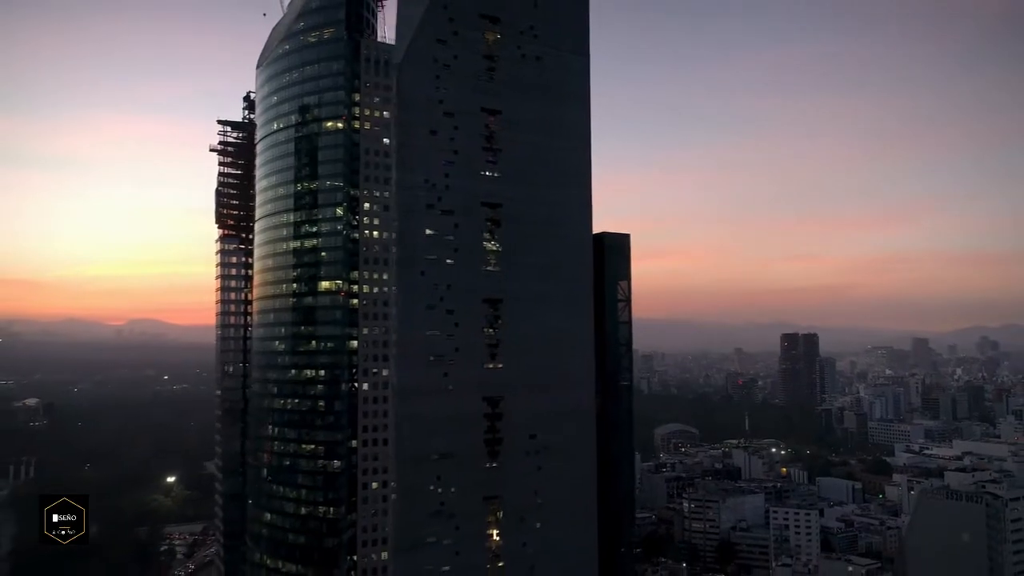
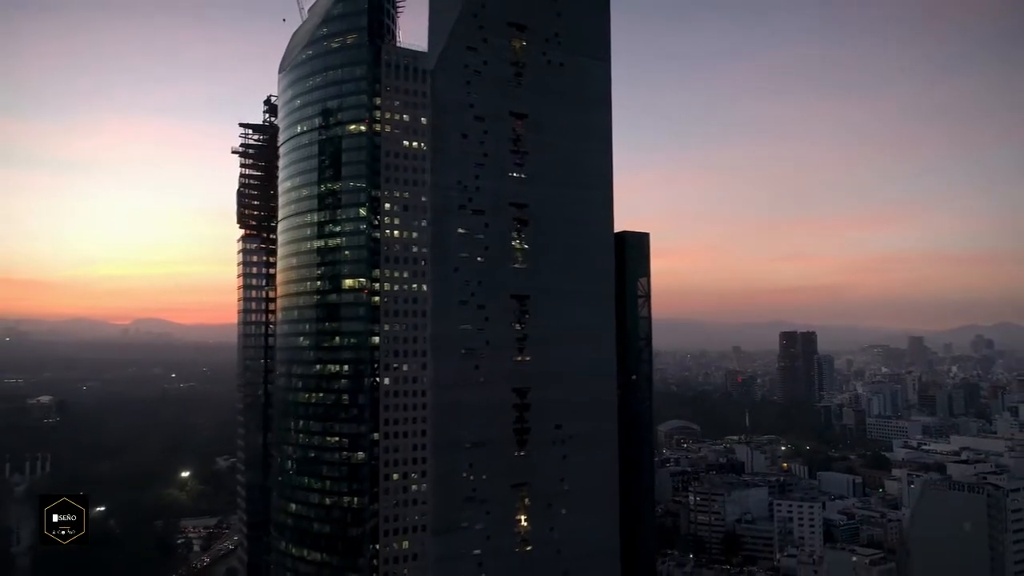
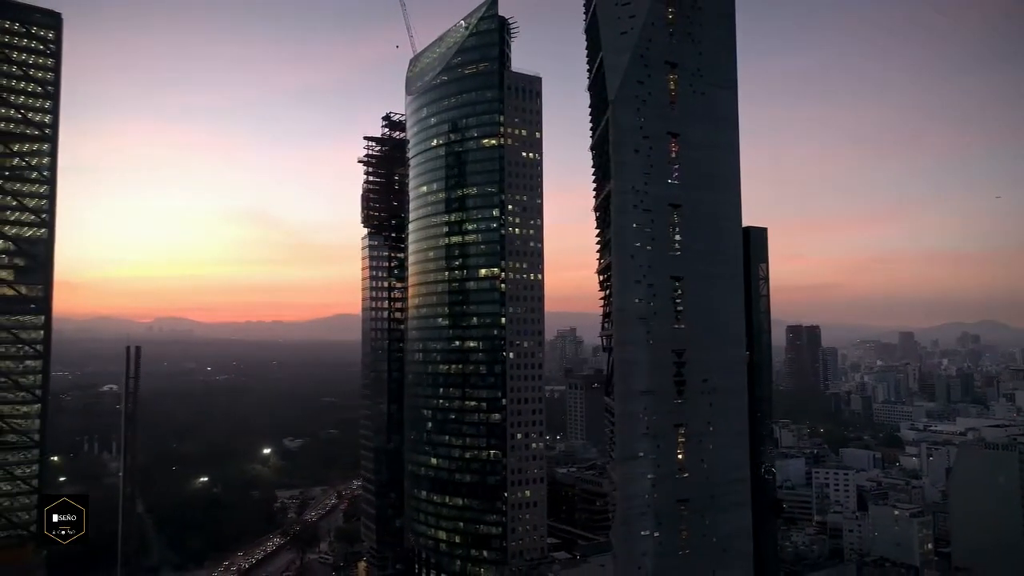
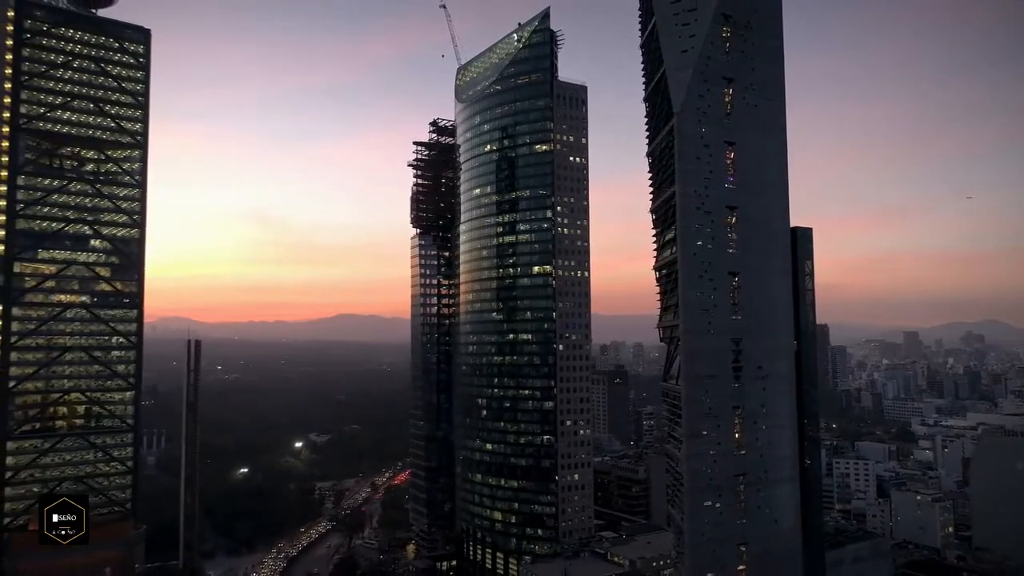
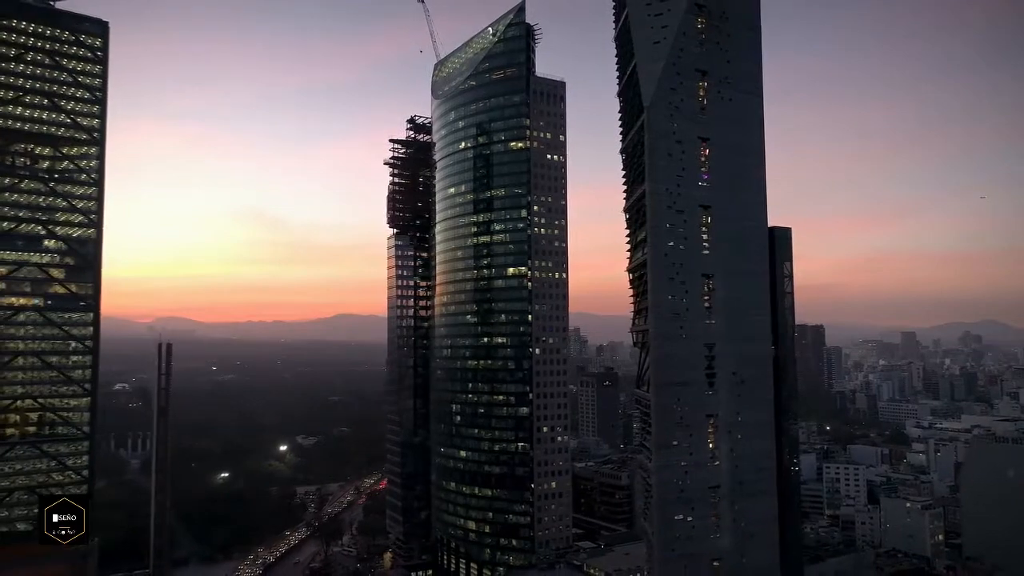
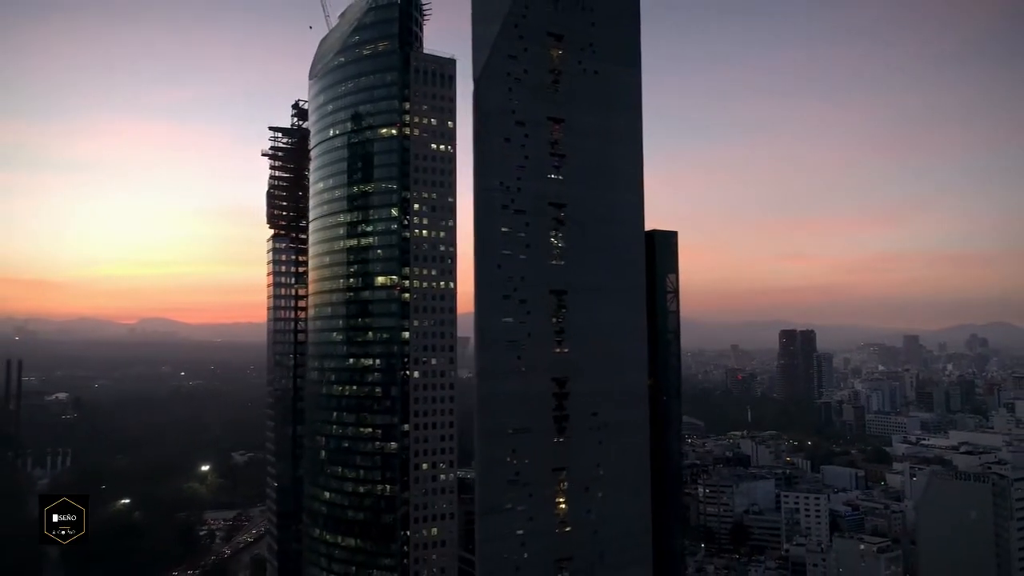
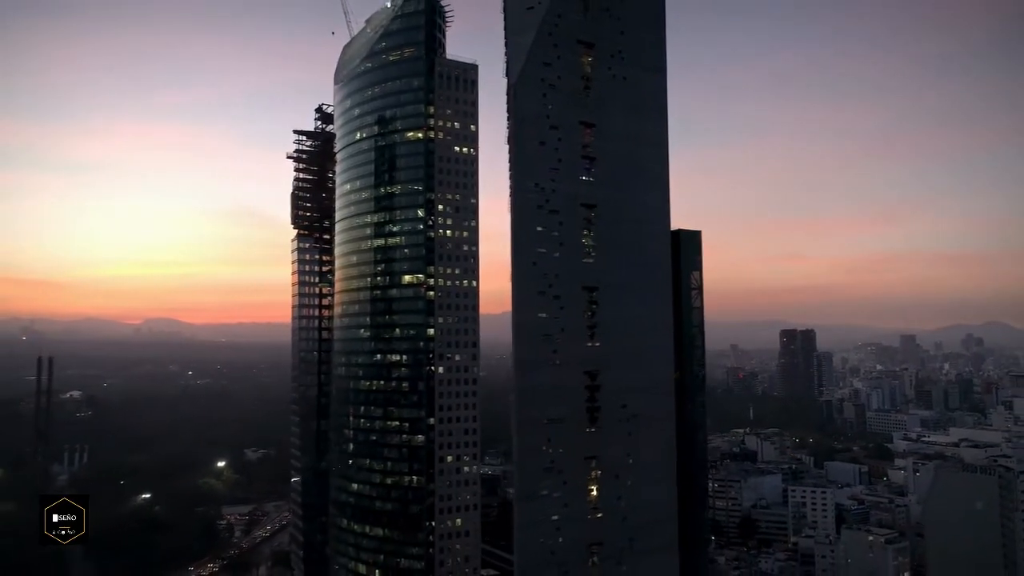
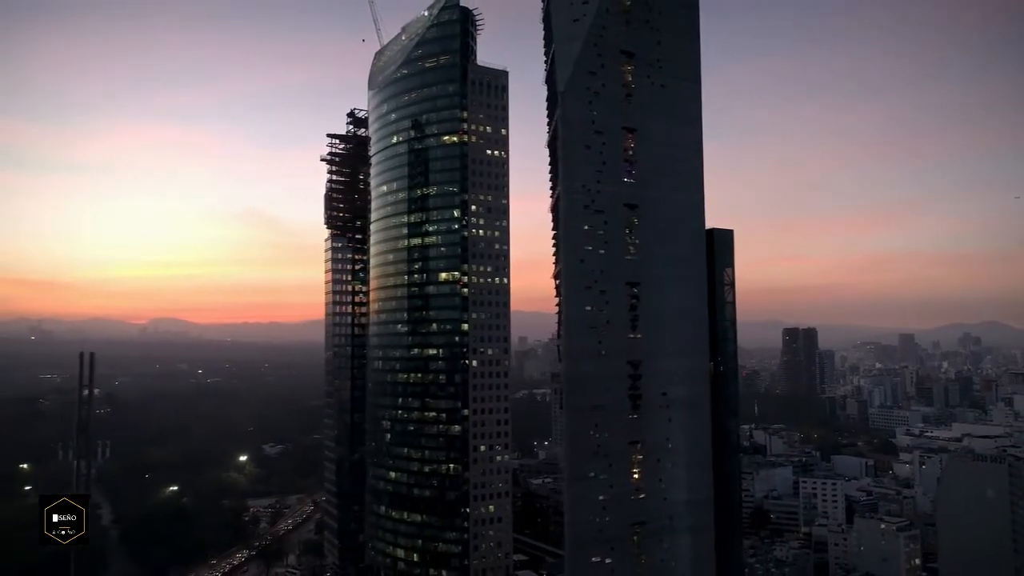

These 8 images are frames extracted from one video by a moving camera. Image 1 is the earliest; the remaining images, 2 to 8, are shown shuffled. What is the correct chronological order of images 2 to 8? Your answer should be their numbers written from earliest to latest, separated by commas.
2, 6, 7, 8, 3, 5, 4
